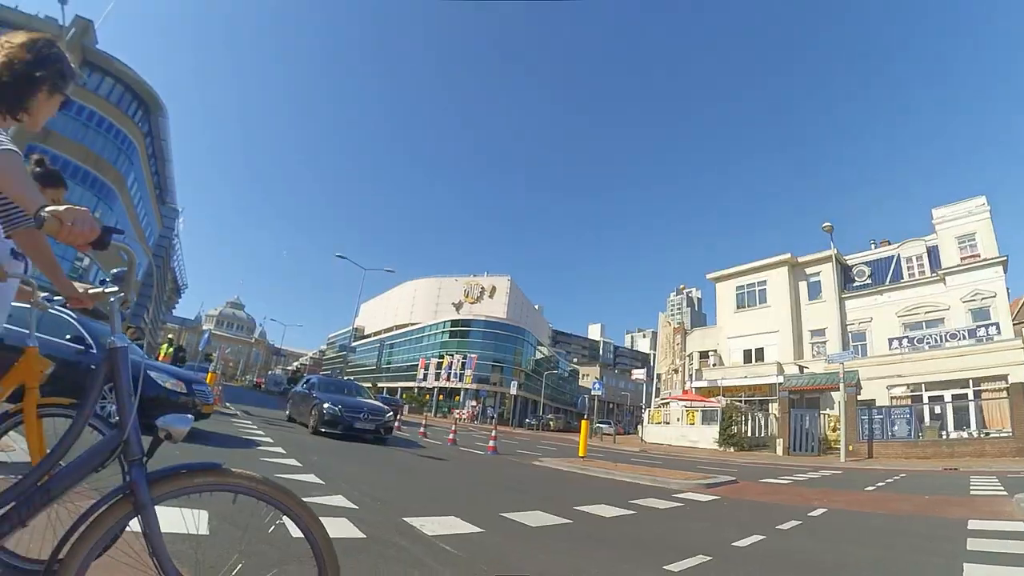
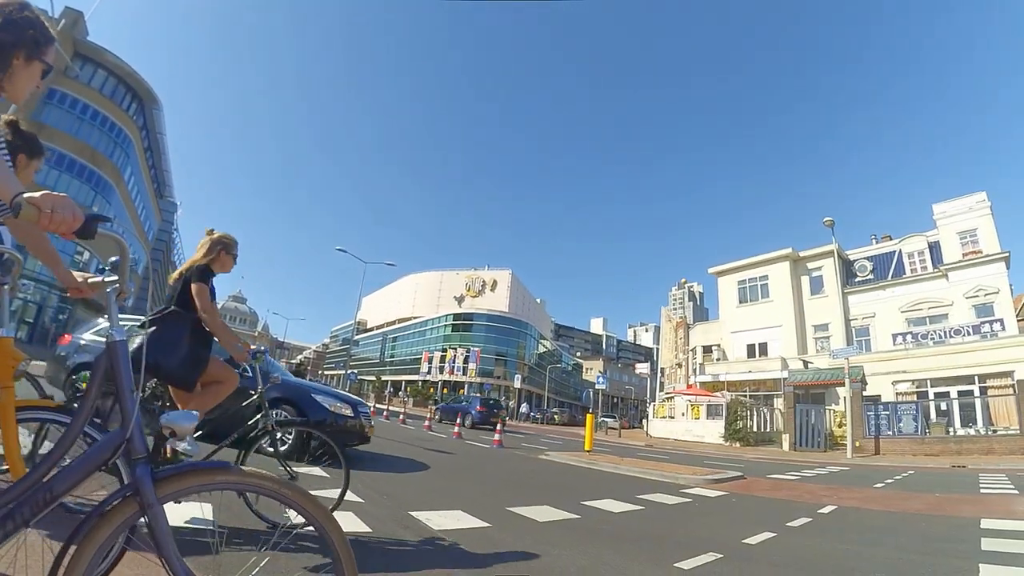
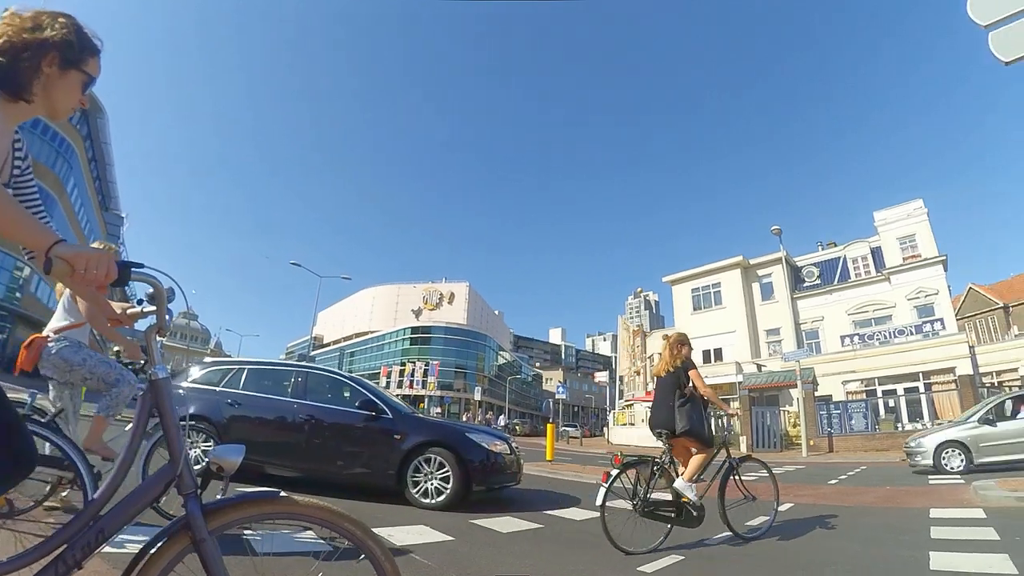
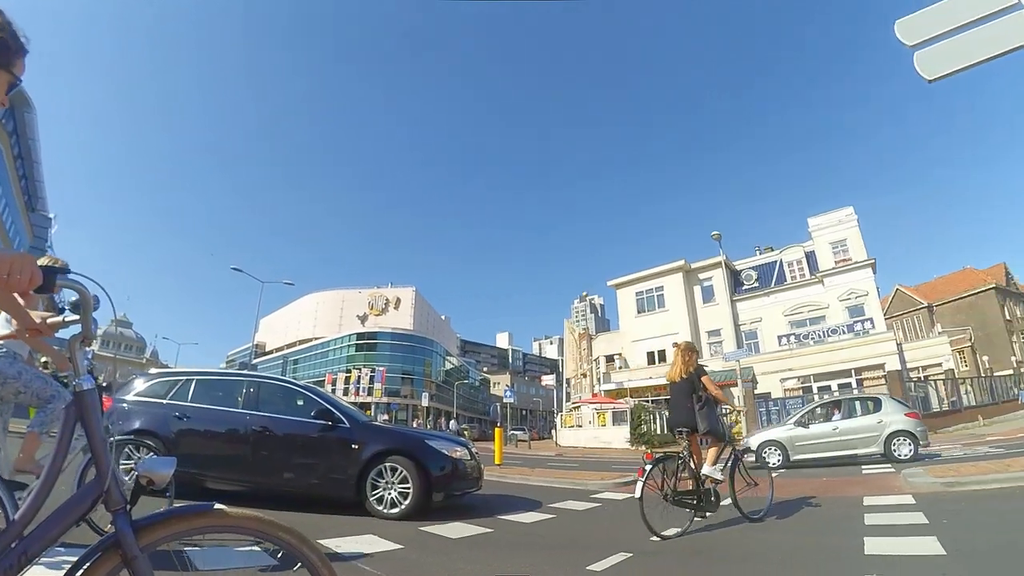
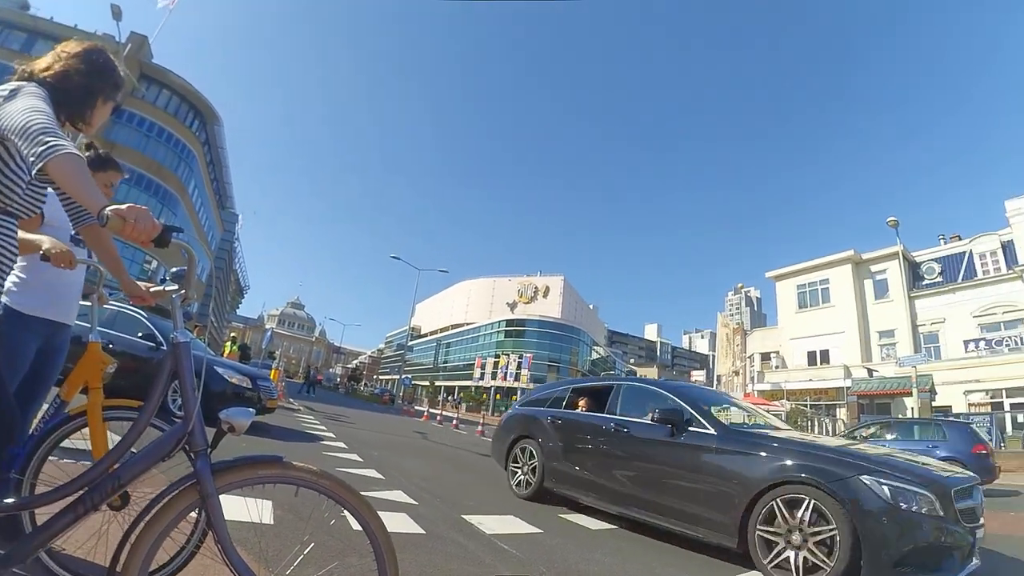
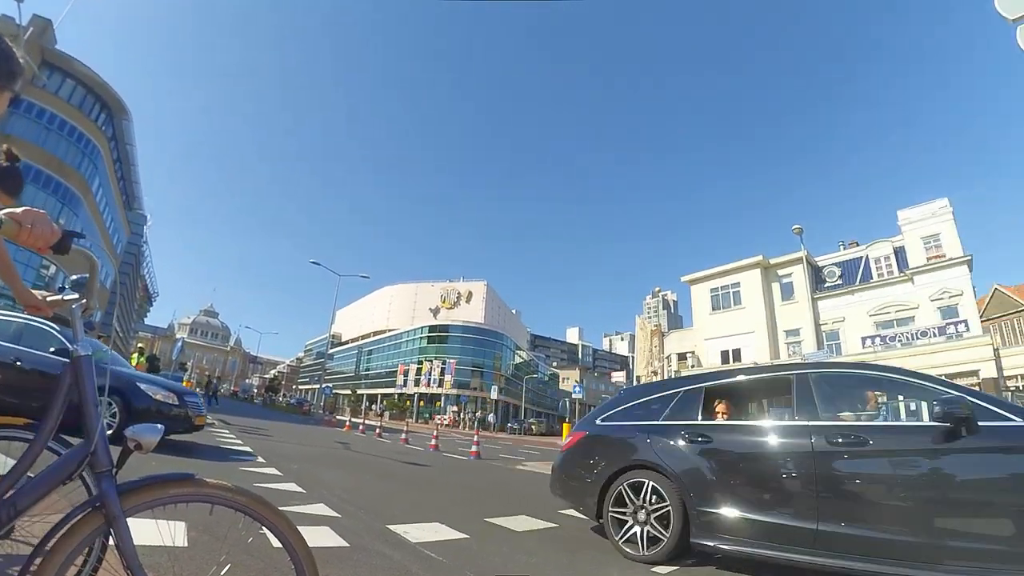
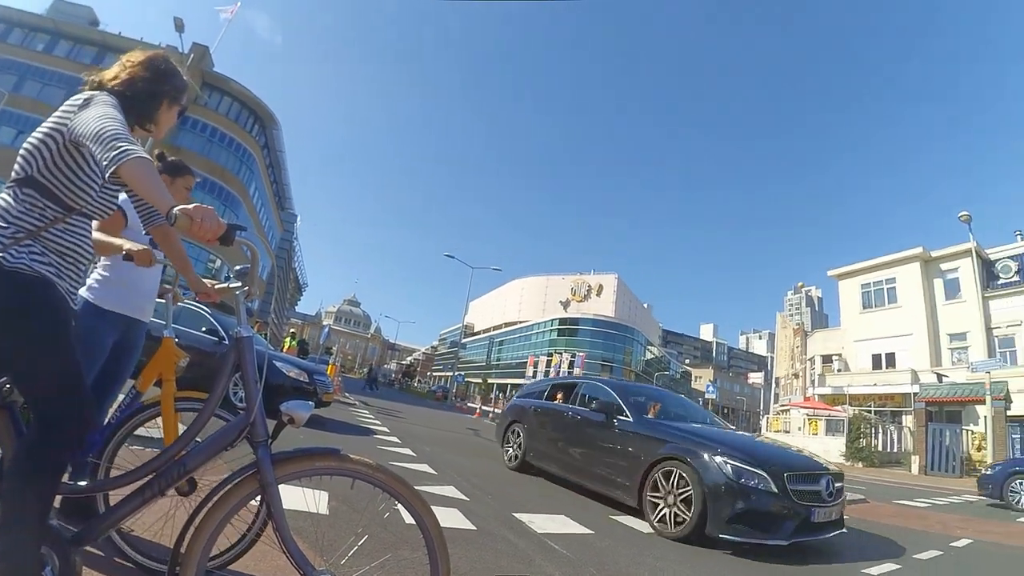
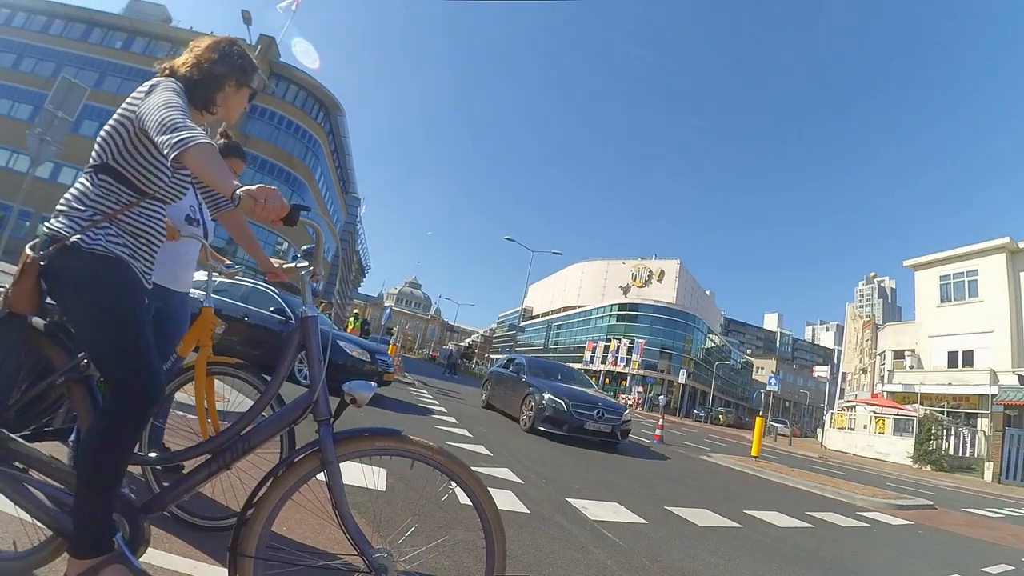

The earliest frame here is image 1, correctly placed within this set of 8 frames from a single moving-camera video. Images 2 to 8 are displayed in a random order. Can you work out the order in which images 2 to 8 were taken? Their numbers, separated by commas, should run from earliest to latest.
8, 7, 5, 6, 2, 3, 4
